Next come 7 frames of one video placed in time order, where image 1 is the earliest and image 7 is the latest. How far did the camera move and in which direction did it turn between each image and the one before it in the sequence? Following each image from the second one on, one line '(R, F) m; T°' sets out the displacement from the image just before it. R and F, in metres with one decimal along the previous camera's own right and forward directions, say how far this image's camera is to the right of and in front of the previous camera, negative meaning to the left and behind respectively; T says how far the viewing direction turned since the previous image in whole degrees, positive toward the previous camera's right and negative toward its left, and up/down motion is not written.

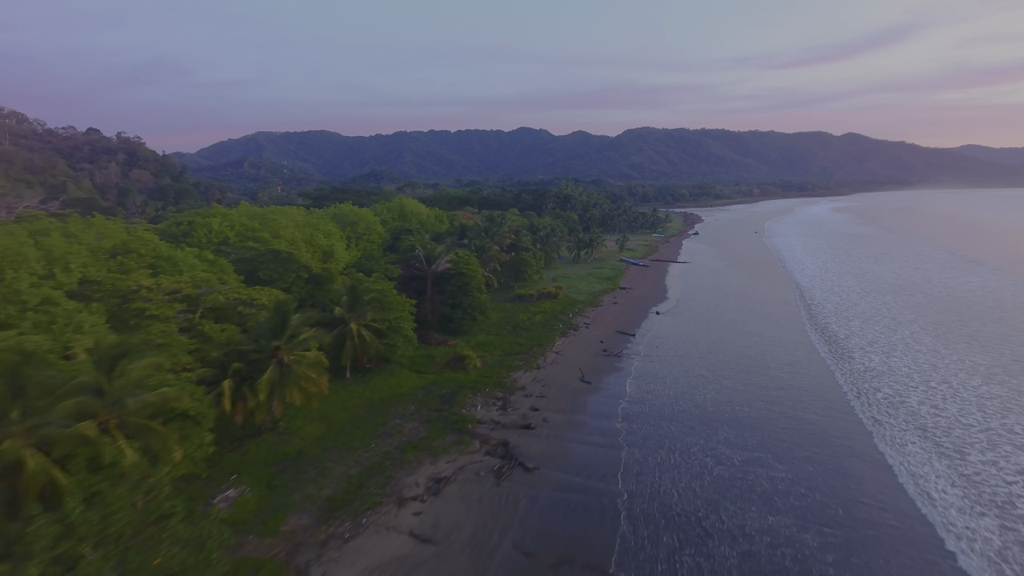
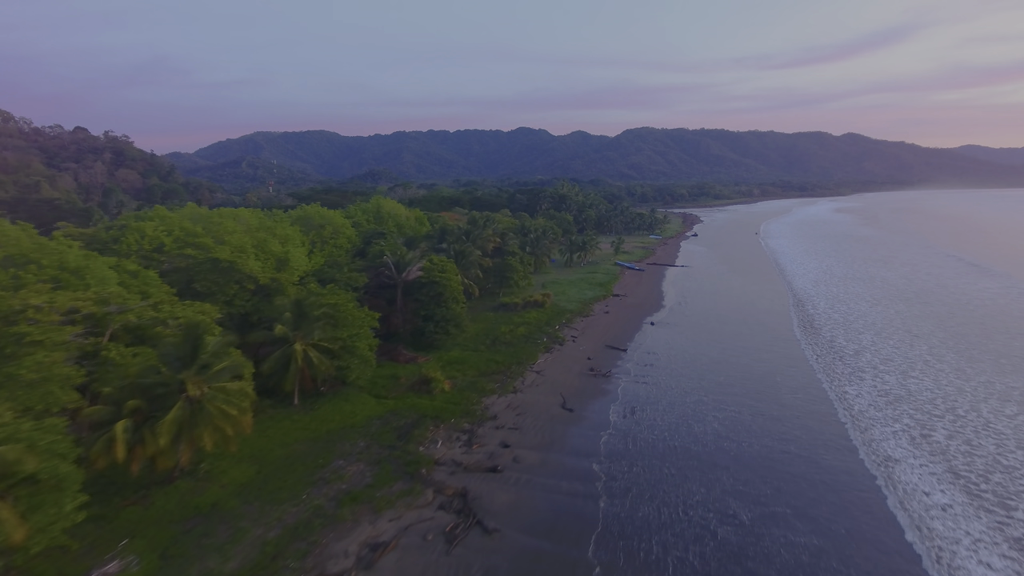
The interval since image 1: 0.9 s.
(+0.7, +3.3) m; 0°
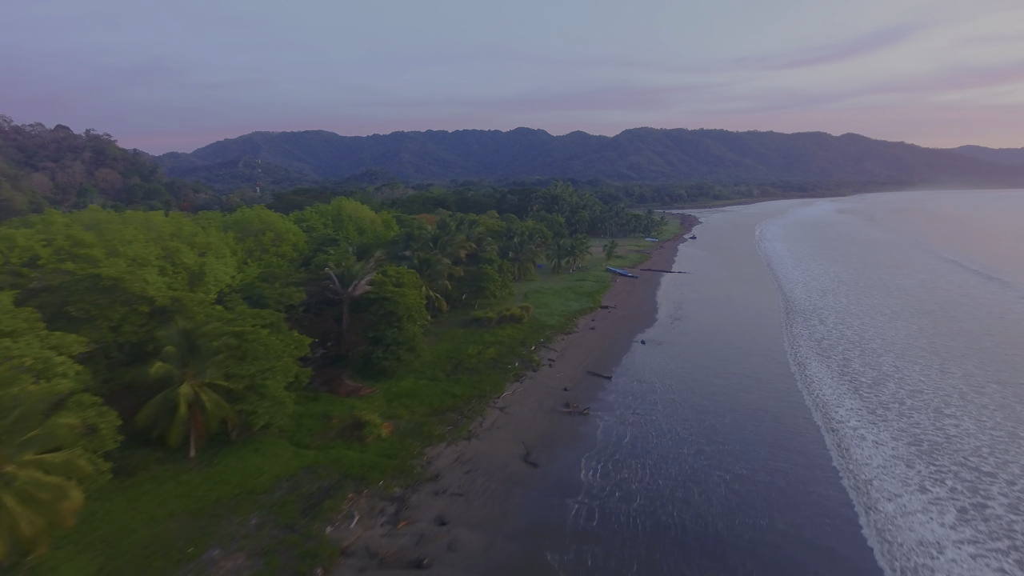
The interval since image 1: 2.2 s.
(+0.9, +4.6) m; 0°
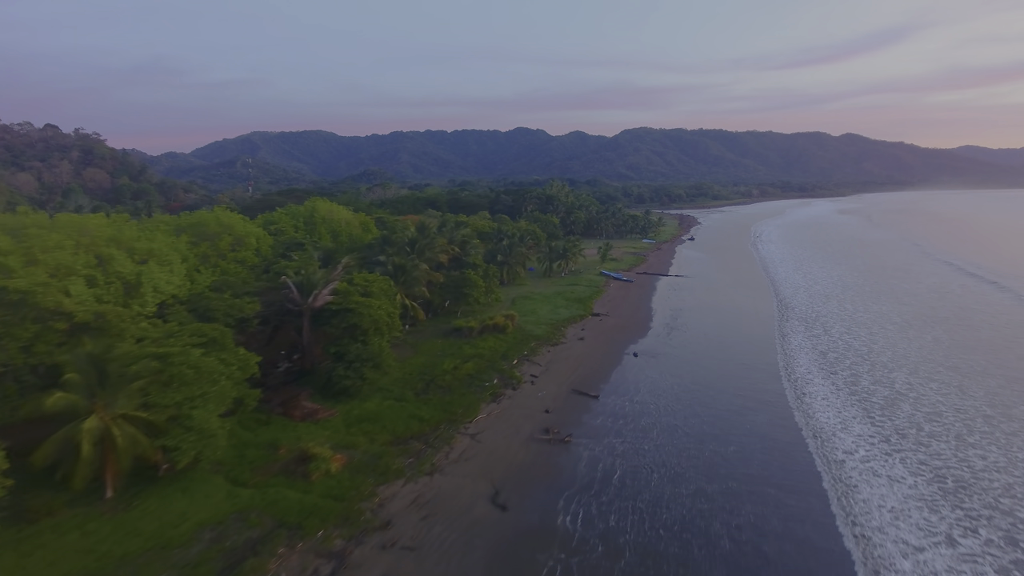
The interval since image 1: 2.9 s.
(+0.6, +2.5) m; 0°
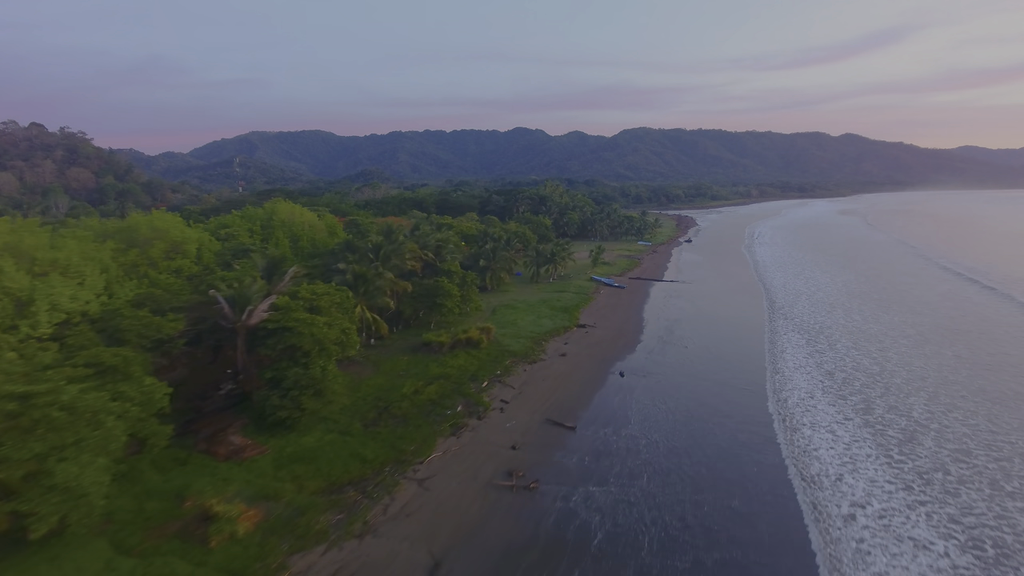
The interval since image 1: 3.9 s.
(+0.8, +3.1) m; 0°
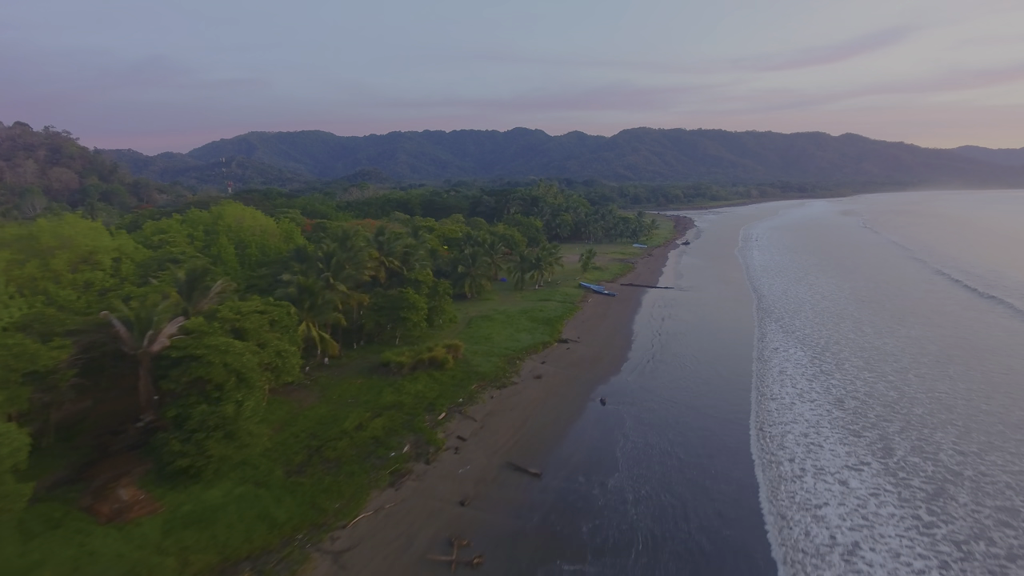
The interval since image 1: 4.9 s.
(+0.9, +3.4) m; 0°
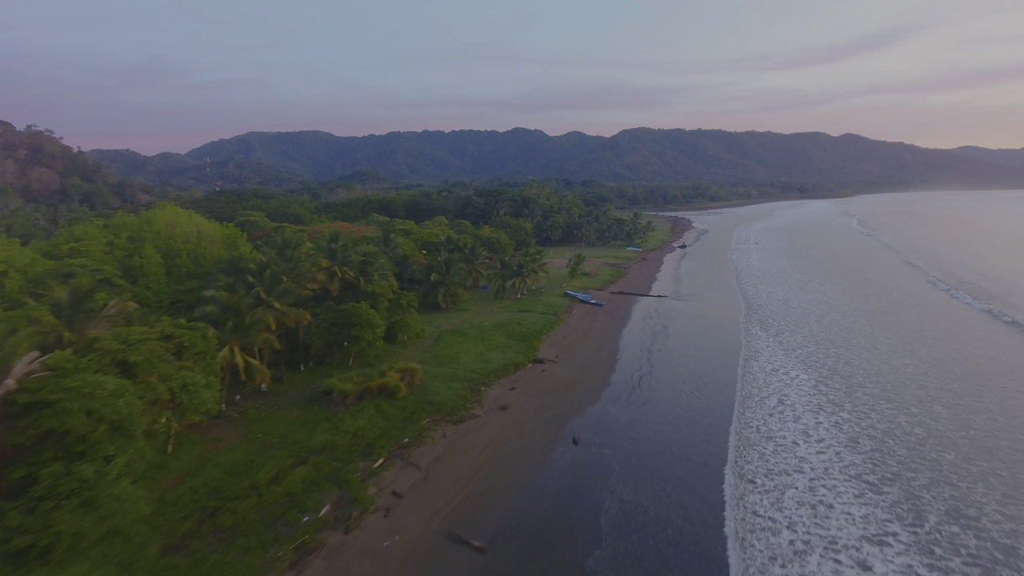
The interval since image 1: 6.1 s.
(+0.9, +3.6) m; 0°
